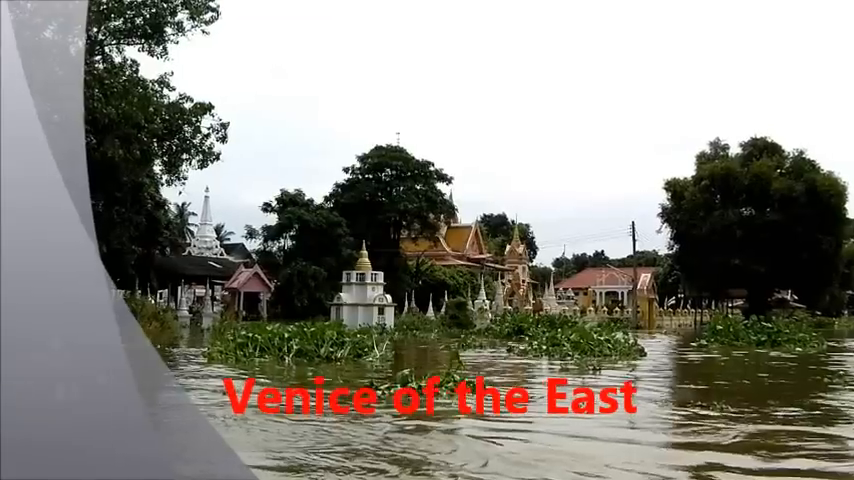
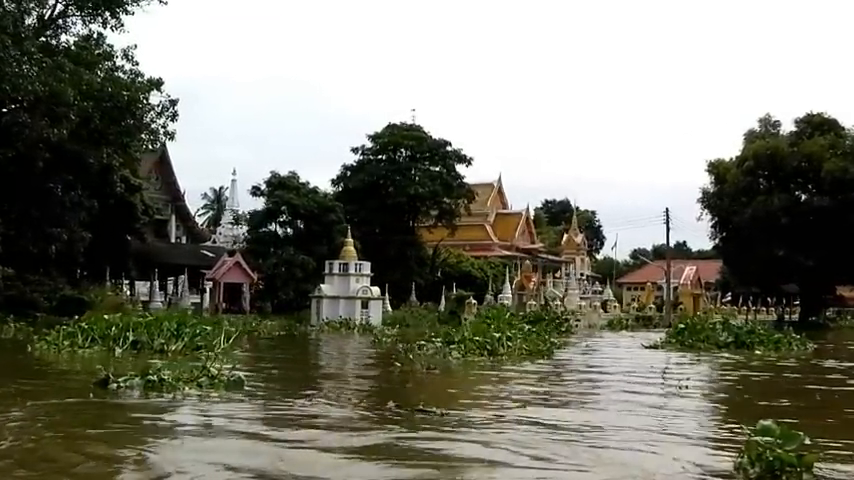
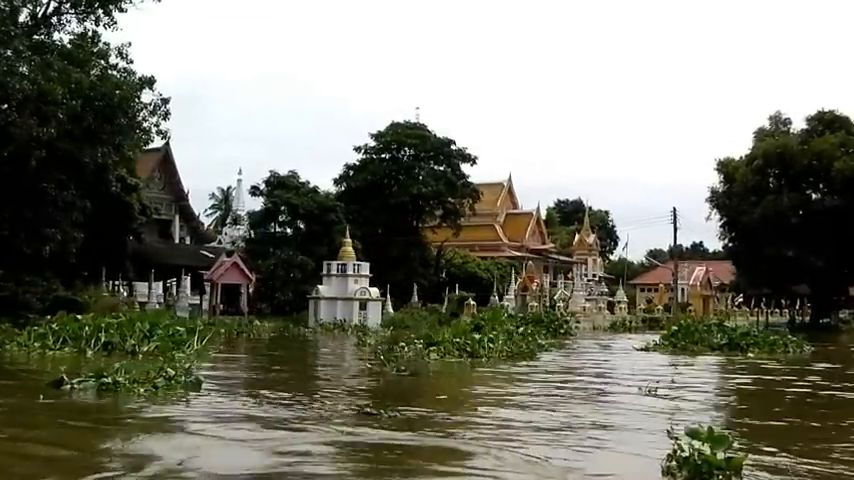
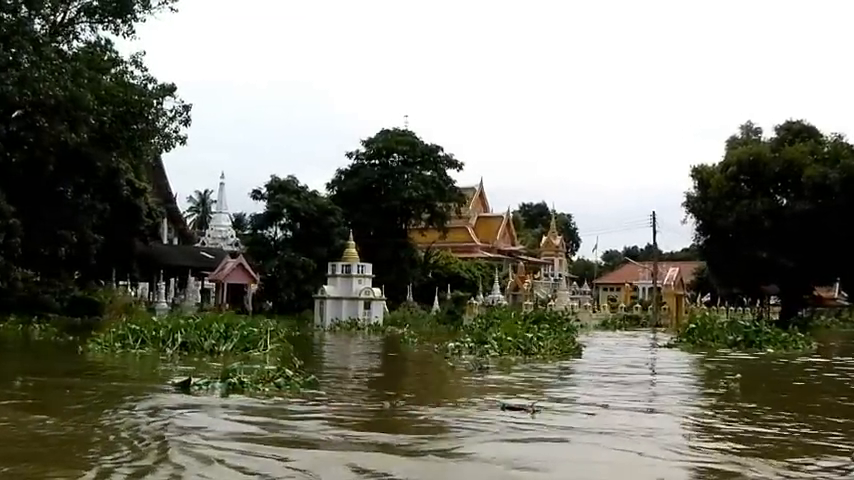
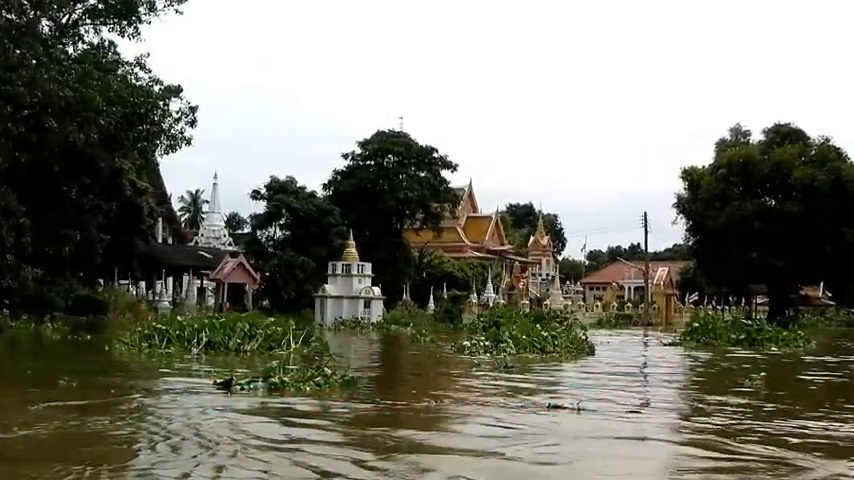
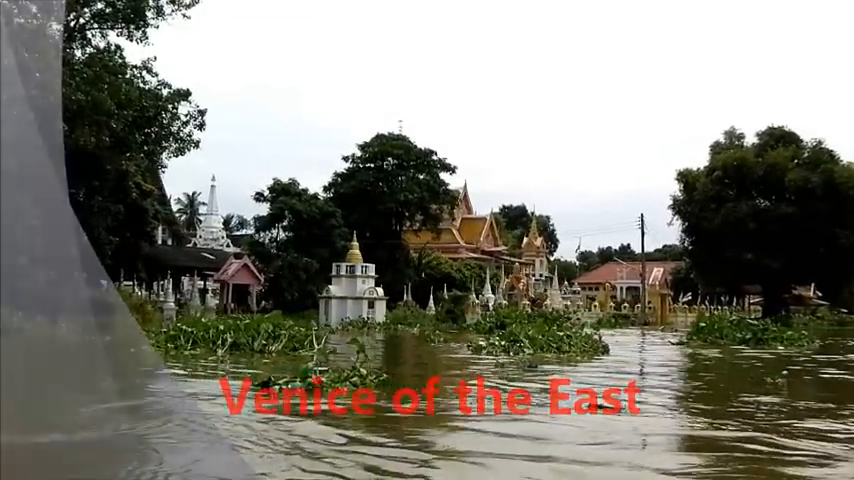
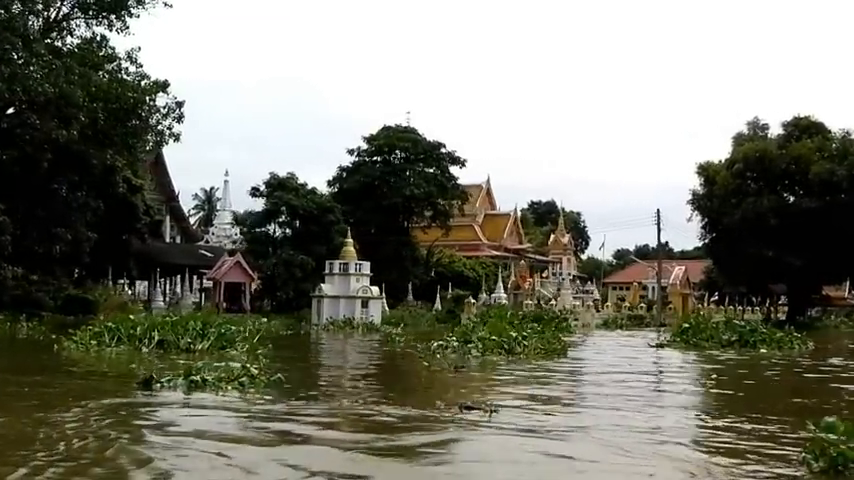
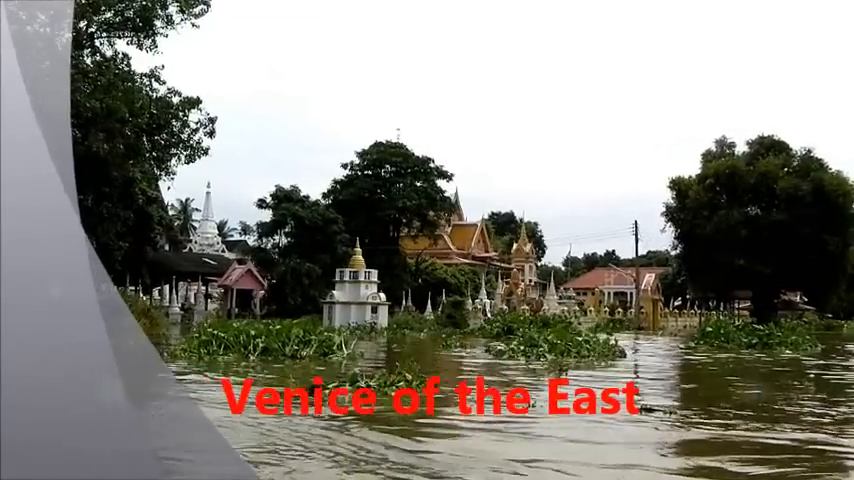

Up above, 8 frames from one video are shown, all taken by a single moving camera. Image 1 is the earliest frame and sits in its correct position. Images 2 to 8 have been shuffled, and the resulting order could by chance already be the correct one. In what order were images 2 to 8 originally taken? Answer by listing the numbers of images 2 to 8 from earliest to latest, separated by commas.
8, 6, 5, 4, 7, 2, 3
